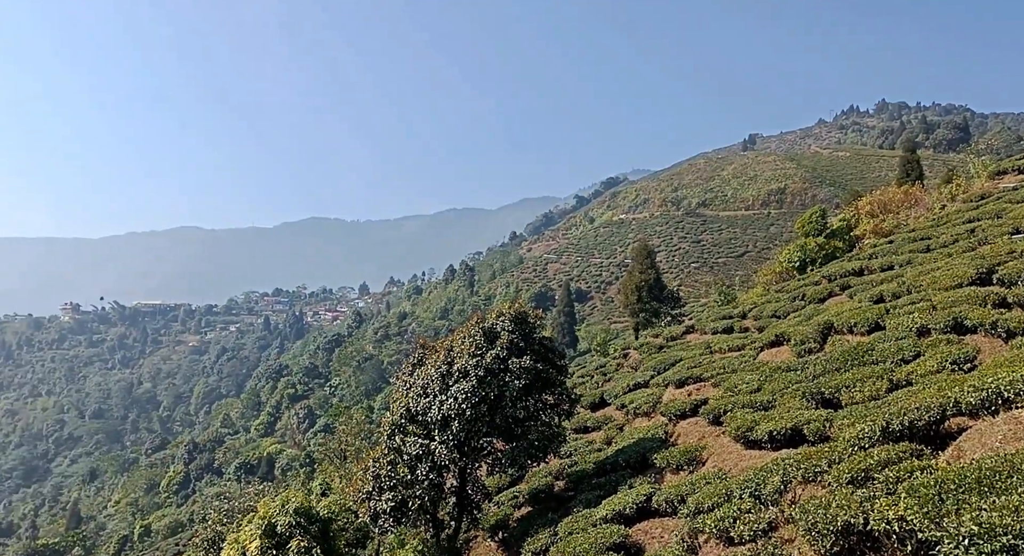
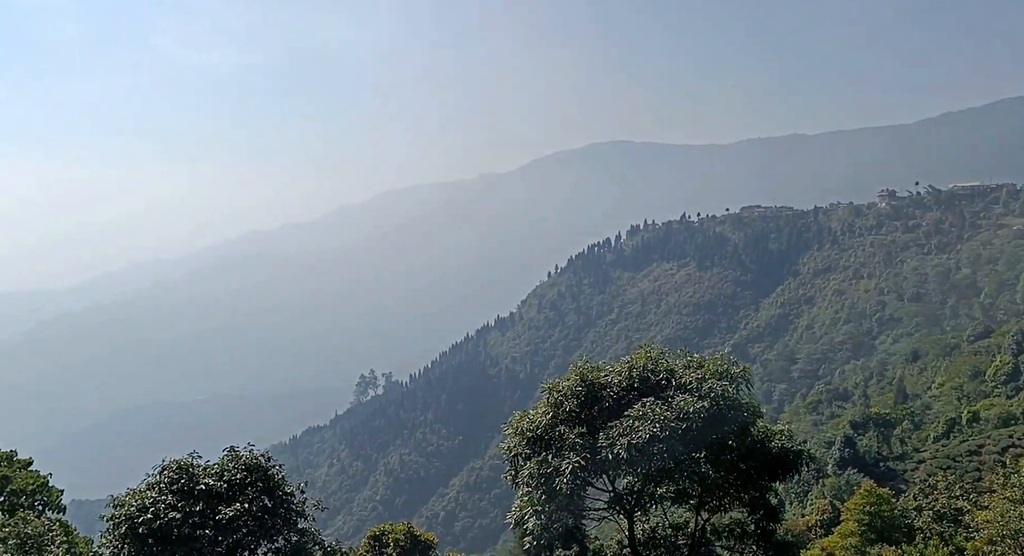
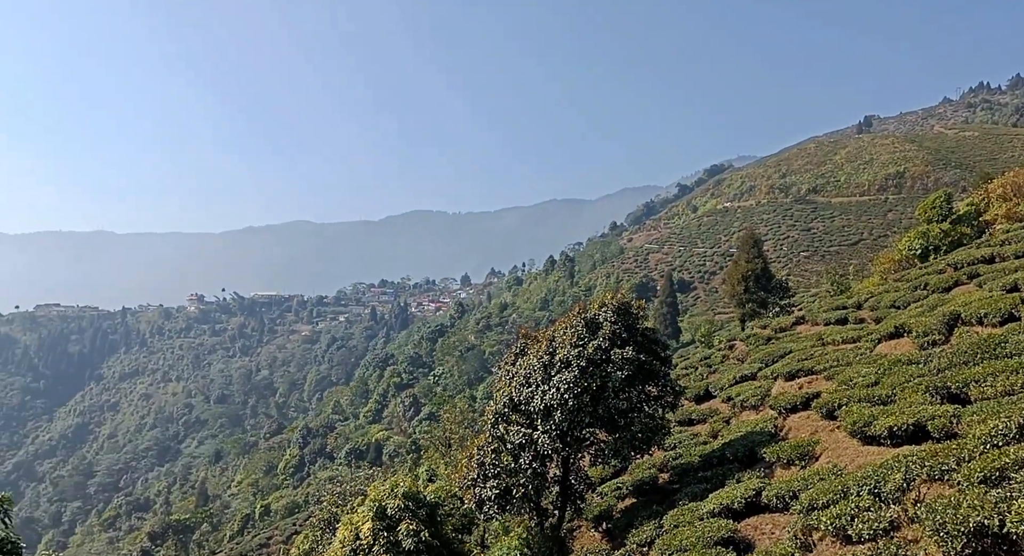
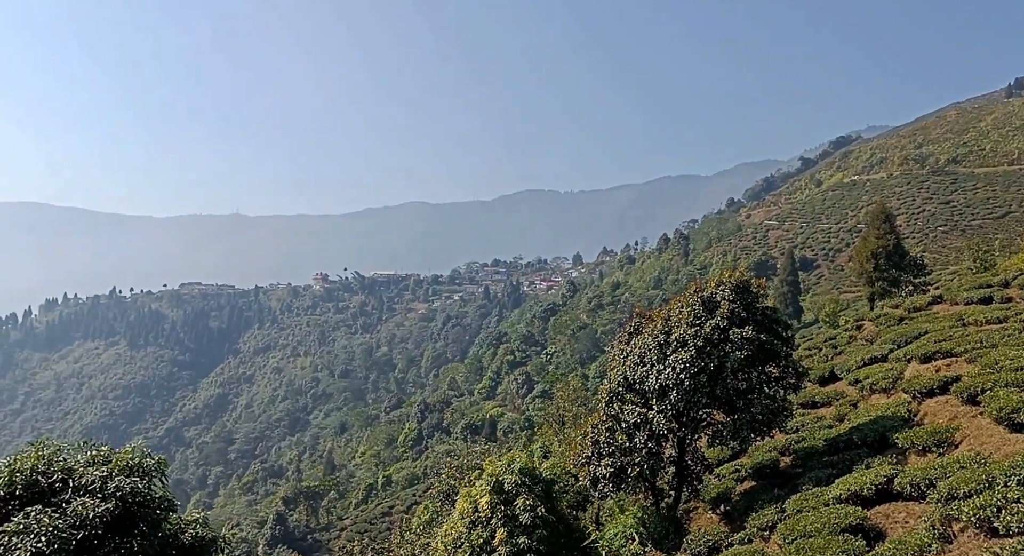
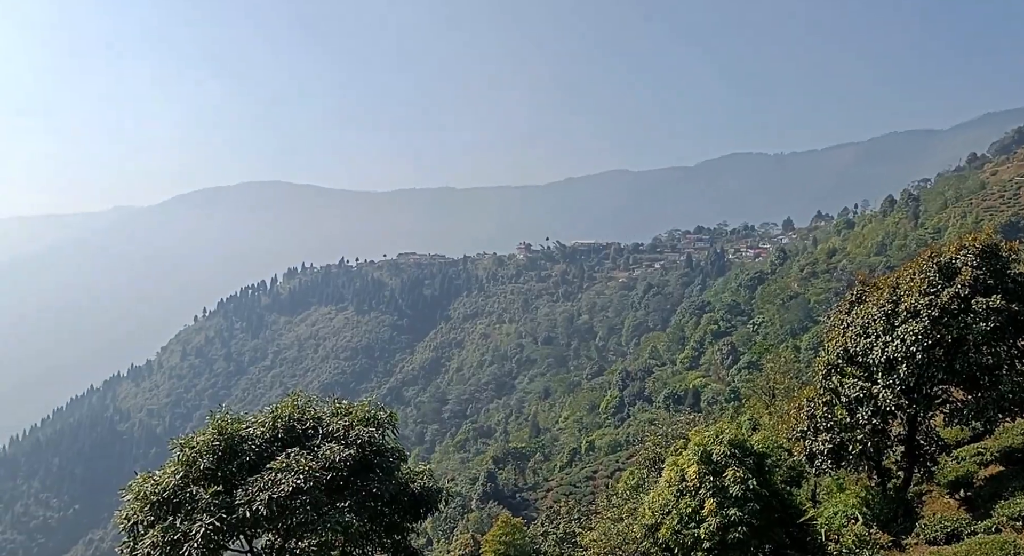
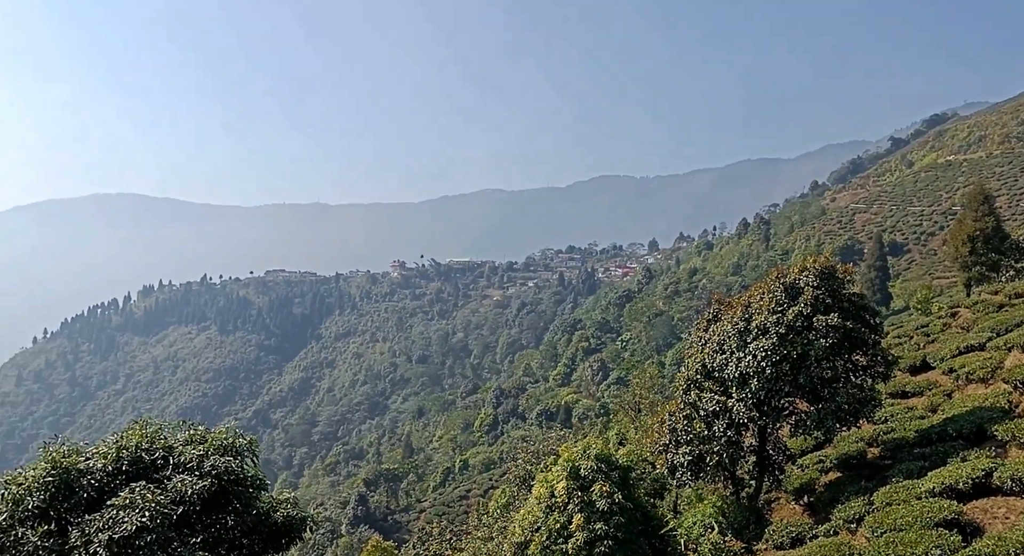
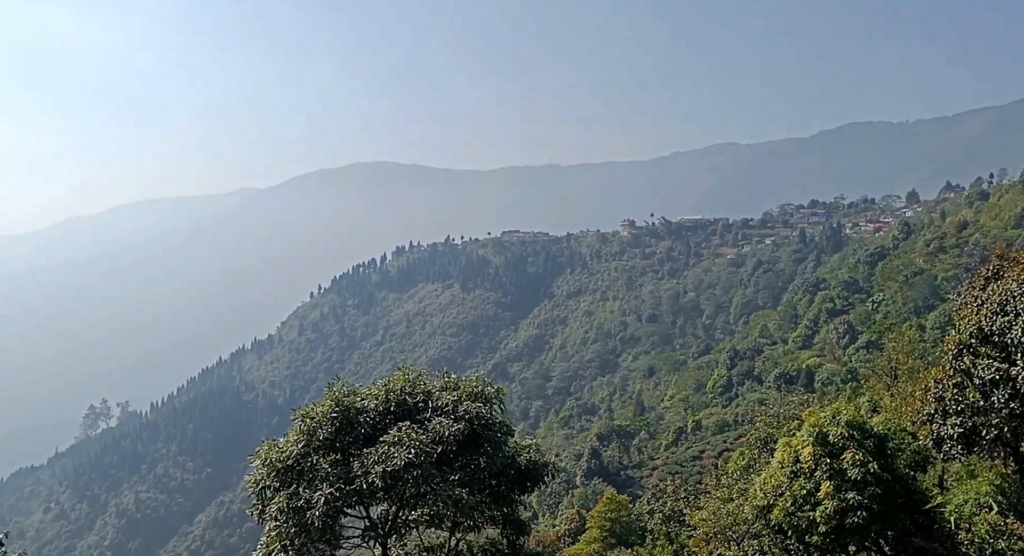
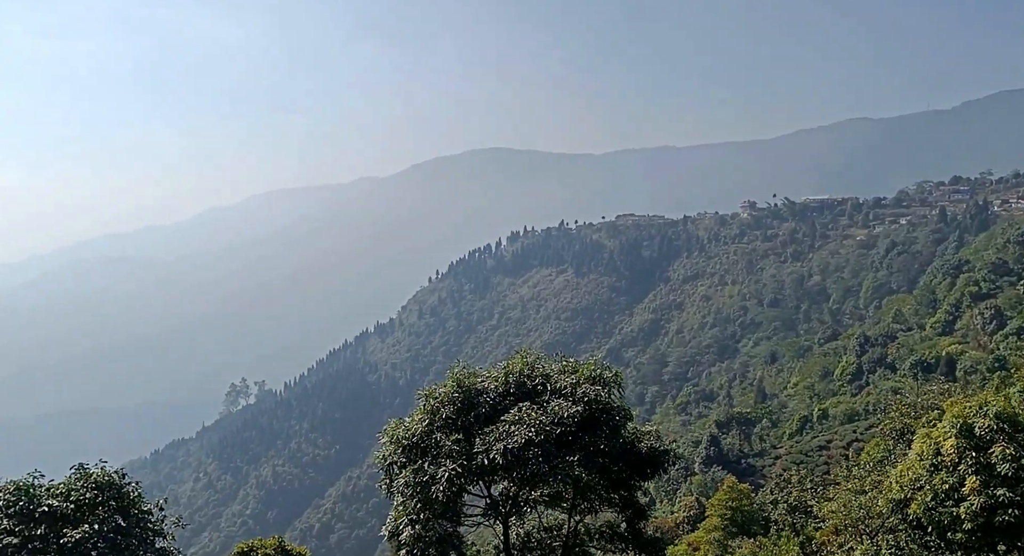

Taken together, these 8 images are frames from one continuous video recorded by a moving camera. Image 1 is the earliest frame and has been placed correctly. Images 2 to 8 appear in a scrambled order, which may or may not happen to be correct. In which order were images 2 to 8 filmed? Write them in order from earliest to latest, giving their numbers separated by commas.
3, 4, 6, 5, 7, 8, 2
